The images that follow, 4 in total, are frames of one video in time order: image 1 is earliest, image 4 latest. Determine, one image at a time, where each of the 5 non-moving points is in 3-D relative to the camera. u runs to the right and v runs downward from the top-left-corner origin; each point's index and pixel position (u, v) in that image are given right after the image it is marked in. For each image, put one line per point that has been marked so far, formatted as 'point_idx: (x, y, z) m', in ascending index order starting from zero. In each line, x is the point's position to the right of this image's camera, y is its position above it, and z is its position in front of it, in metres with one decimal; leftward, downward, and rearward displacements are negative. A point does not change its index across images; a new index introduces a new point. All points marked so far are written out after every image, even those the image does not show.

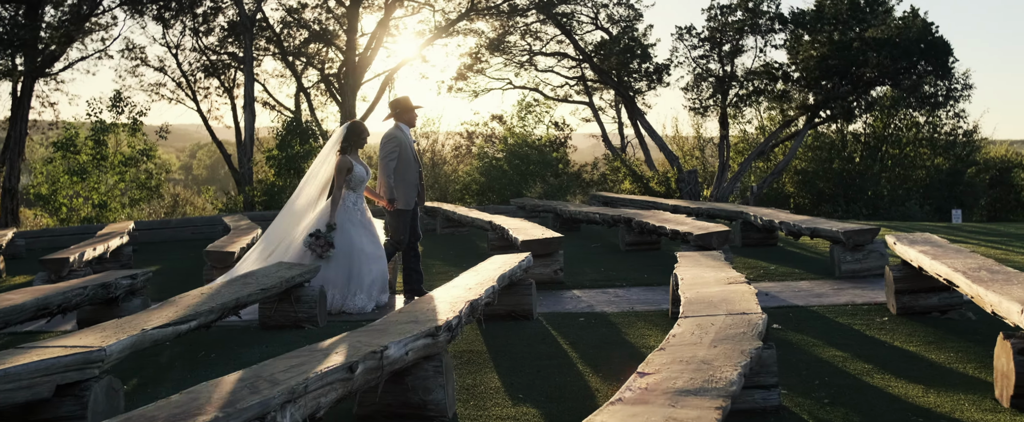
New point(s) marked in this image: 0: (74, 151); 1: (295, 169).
0: (-6.7, +0.9, +15.7) m
1: (-3.7, +0.7, +17.3) m
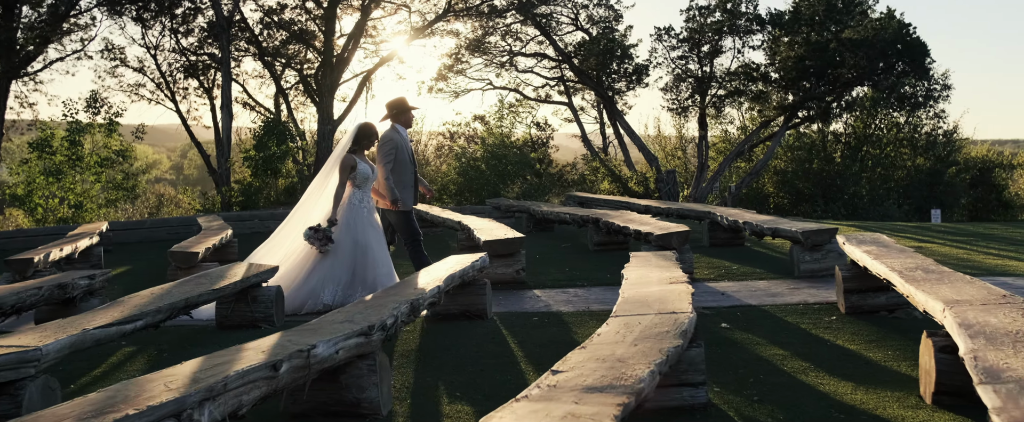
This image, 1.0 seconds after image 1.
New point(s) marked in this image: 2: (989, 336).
0: (-7.1, +0.9, +15.7) m
1: (-4.1, +0.7, +17.3) m
2: (+1.7, -0.5, +3.7) m
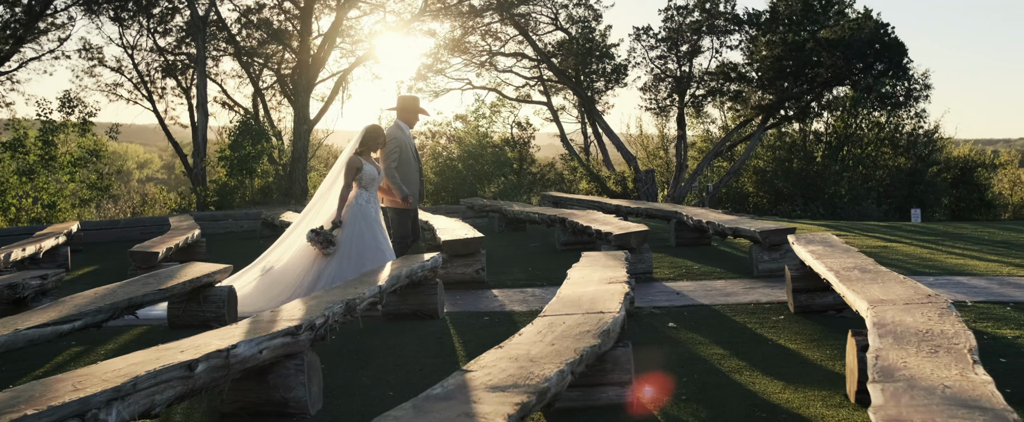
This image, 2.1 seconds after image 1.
0: (-7.5, +0.9, +15.7) m
1: (-4.5, +0.7, +17.3) m
2: (+1.4, -0.5, +3.7) m
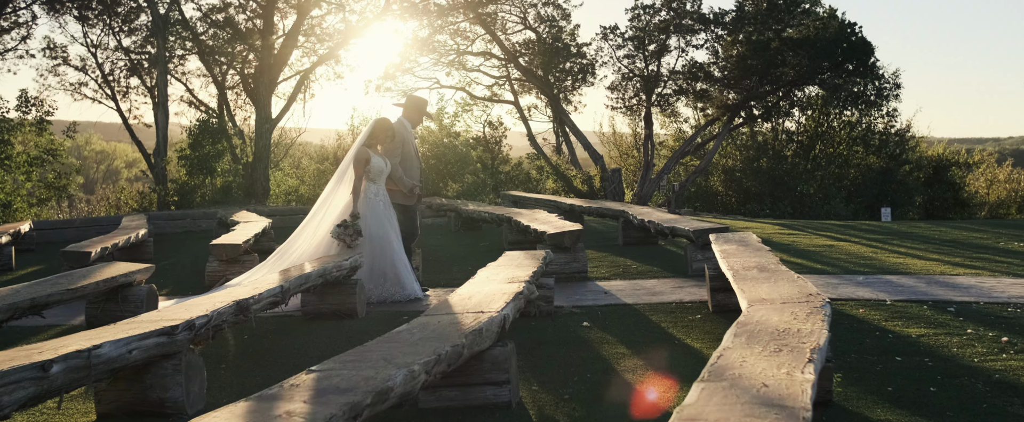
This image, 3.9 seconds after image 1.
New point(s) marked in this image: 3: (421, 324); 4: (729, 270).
0: (-8.2, +0.9, +15.6) m
1: (-5.2, +0.7, +17.3) m
2: (+0.9, -0.5, +3.7) m
3: (-0.4, -0.5, +4.3) m
4: (+1.2, -0.3, +5.6) m
